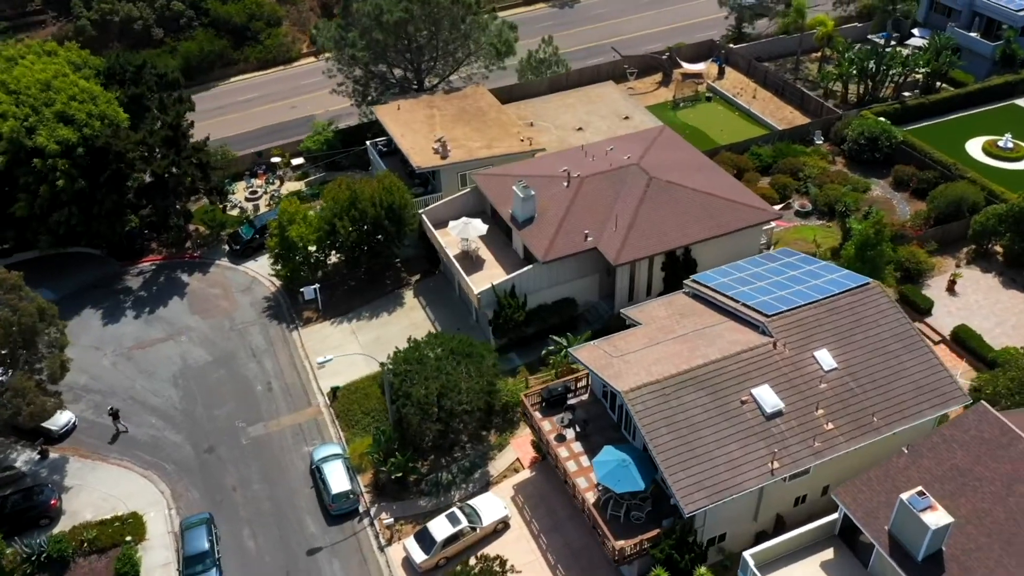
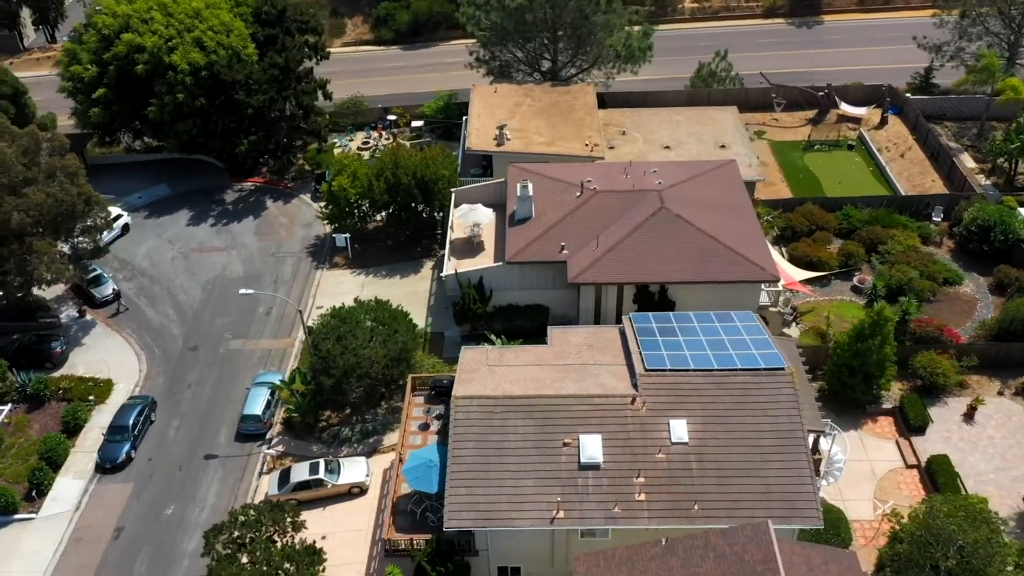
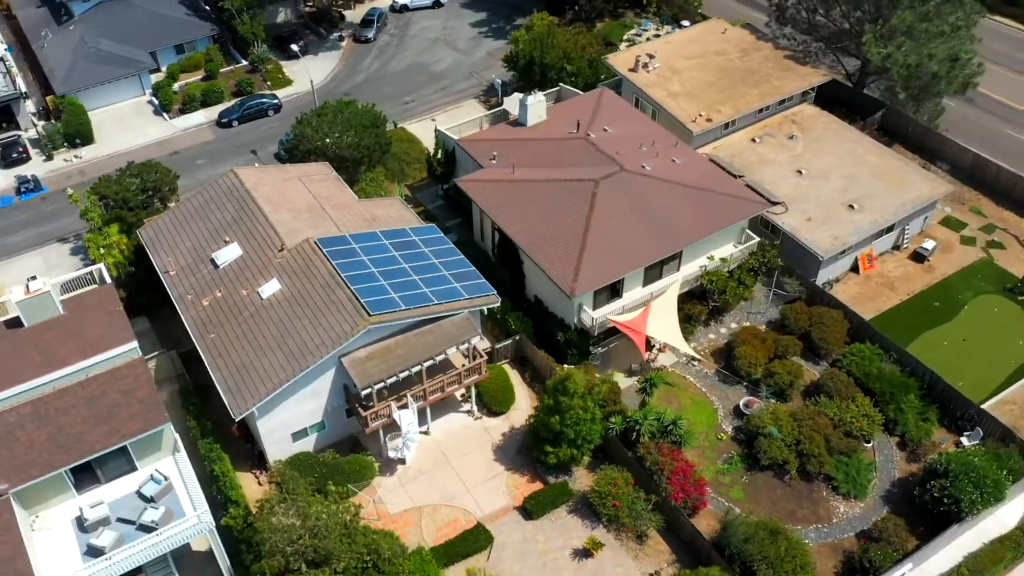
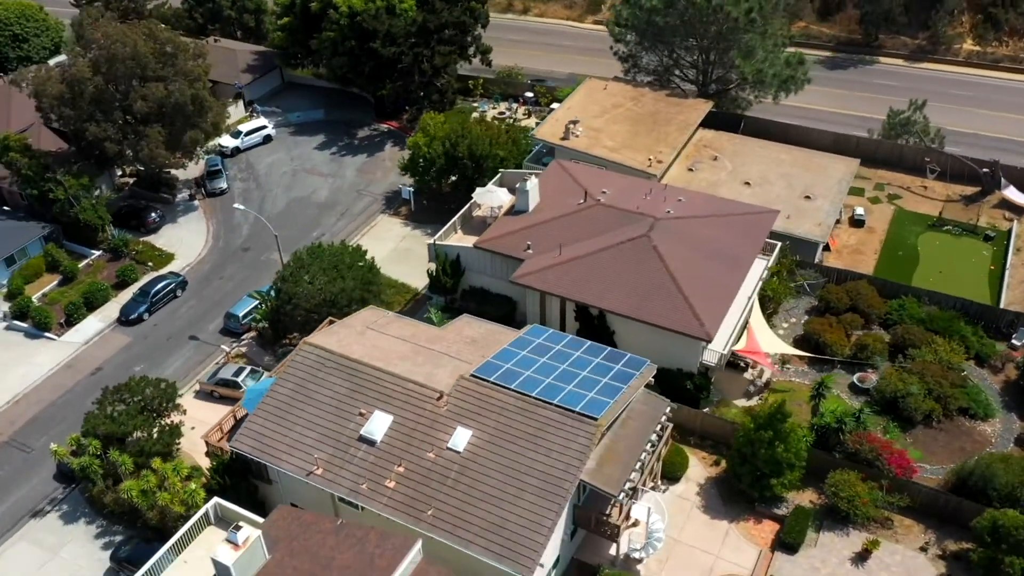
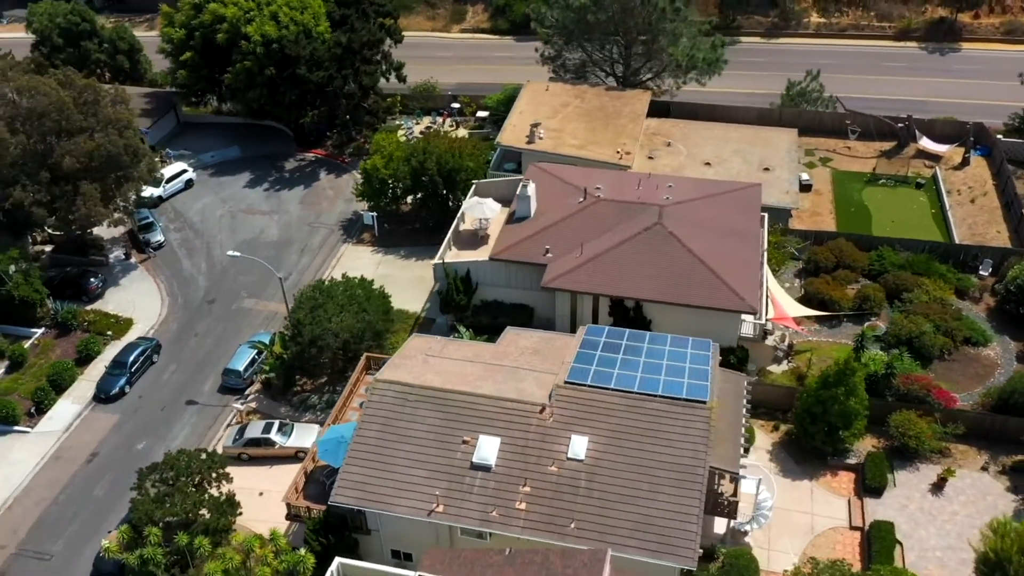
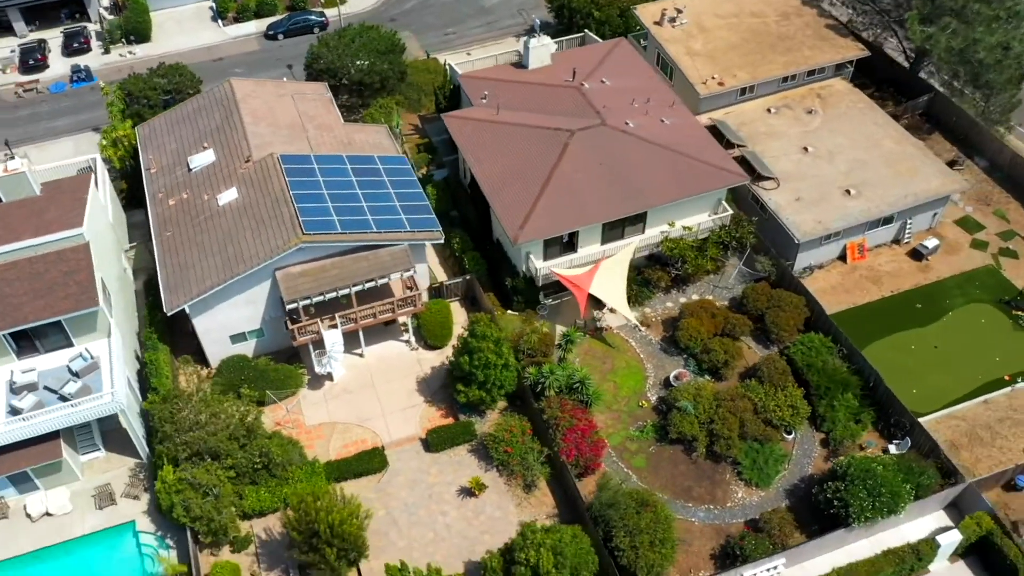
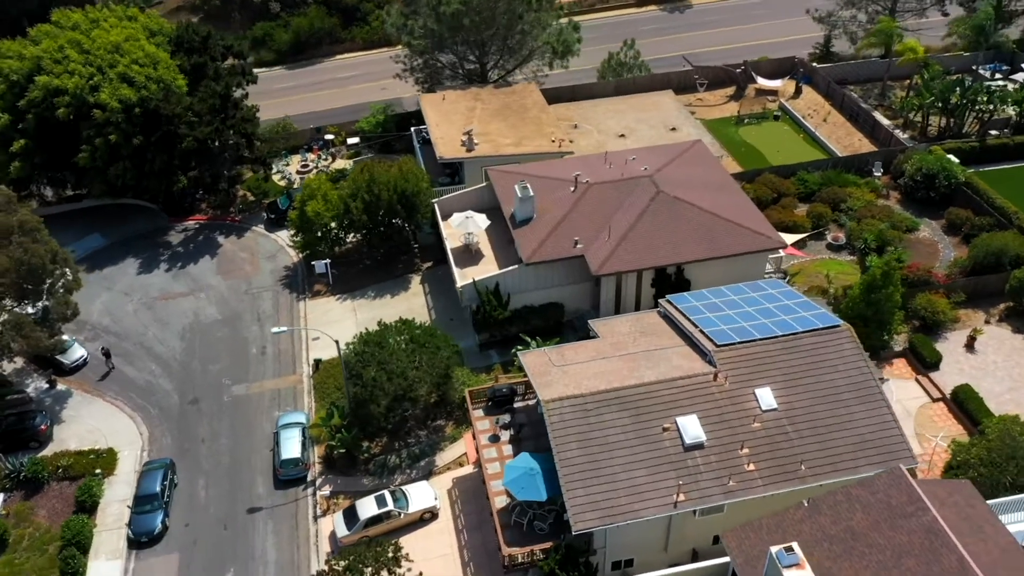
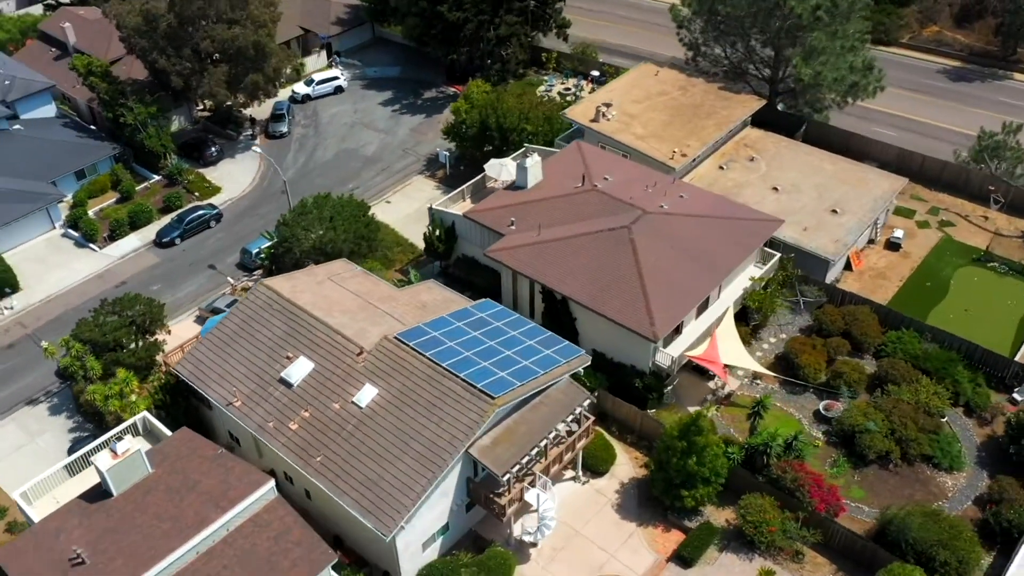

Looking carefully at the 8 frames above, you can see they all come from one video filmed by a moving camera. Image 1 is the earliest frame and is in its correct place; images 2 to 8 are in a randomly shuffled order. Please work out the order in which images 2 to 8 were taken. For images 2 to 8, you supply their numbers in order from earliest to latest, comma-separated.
7, 2, 5, 4, 8, 3, 6
